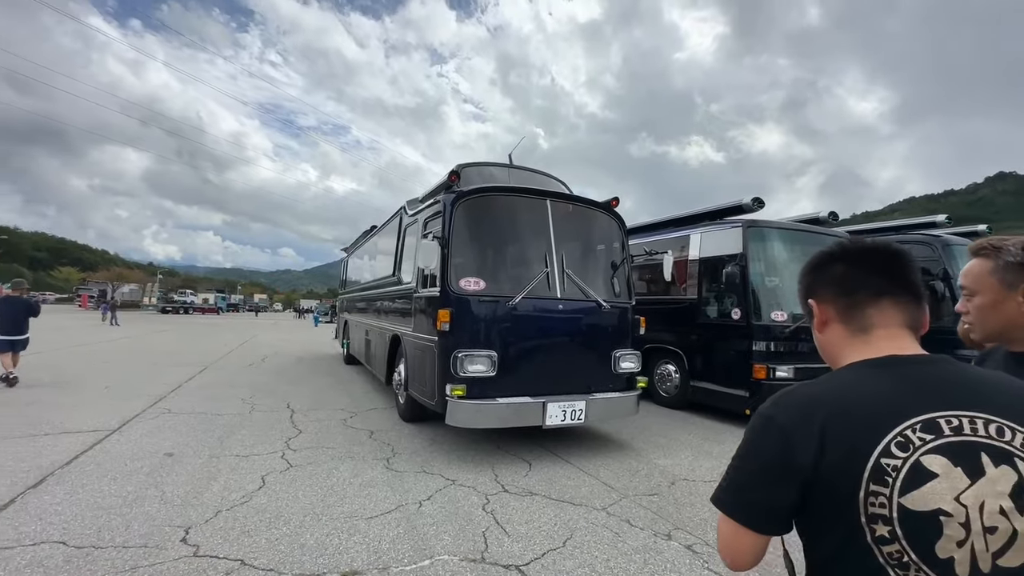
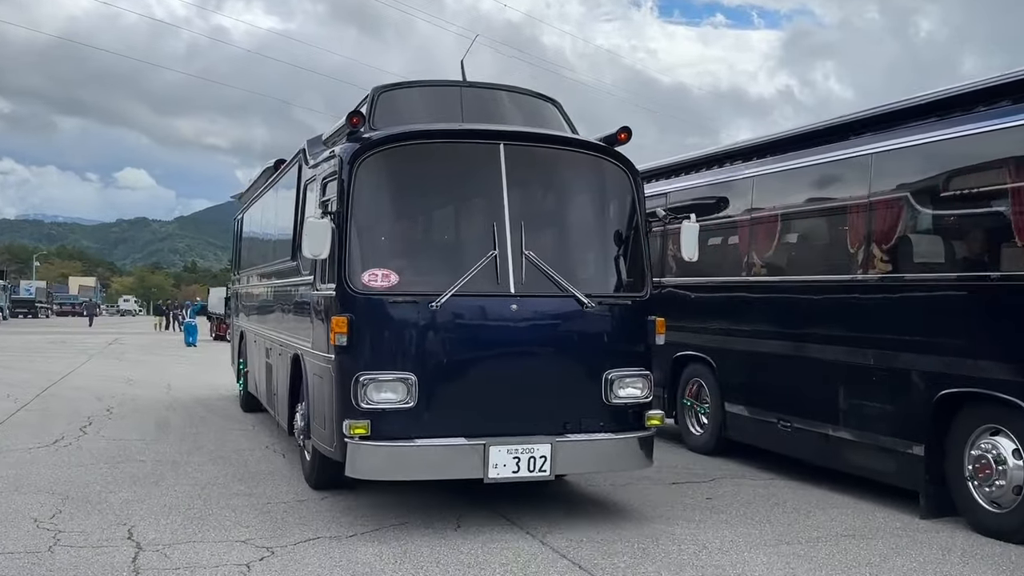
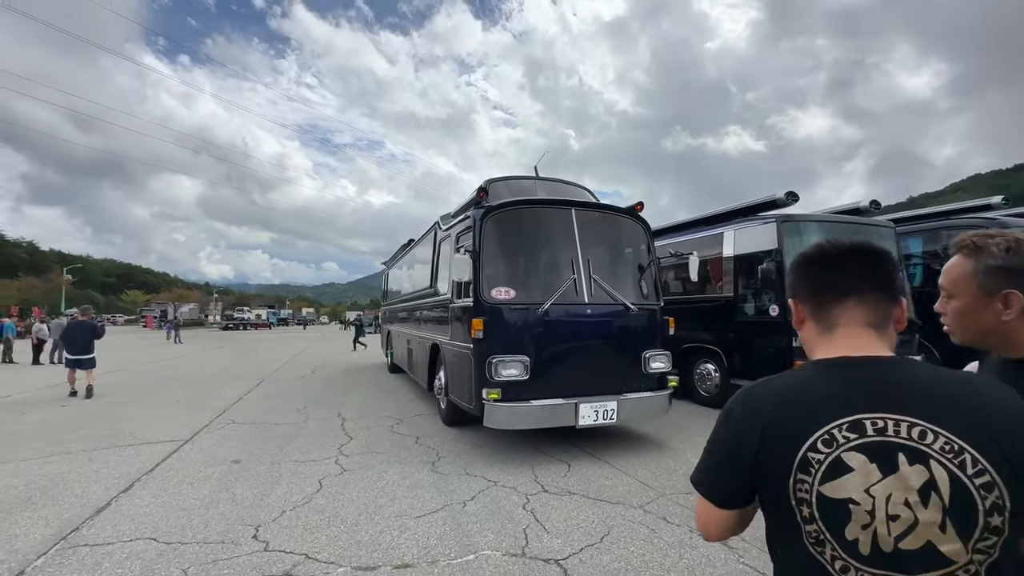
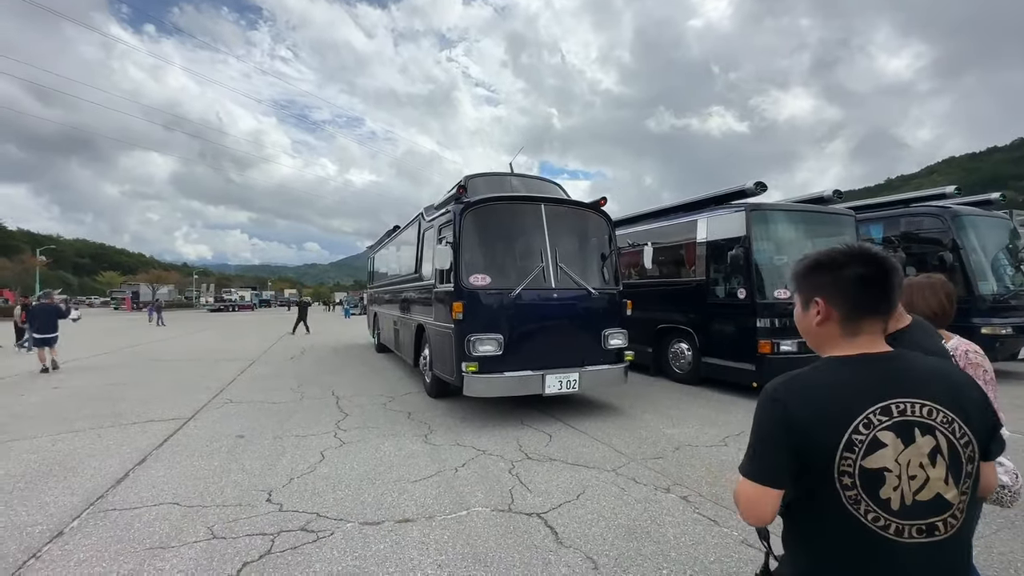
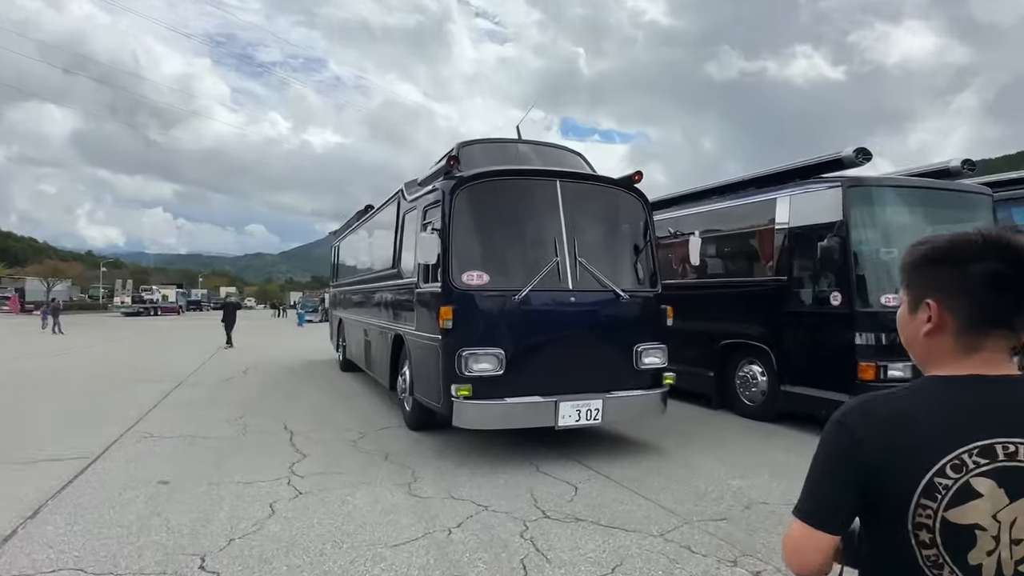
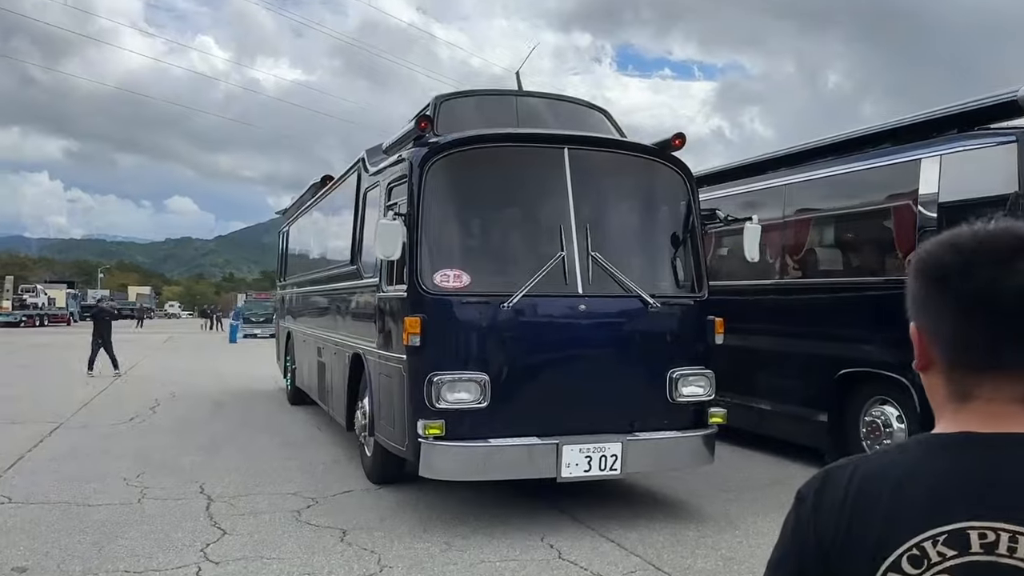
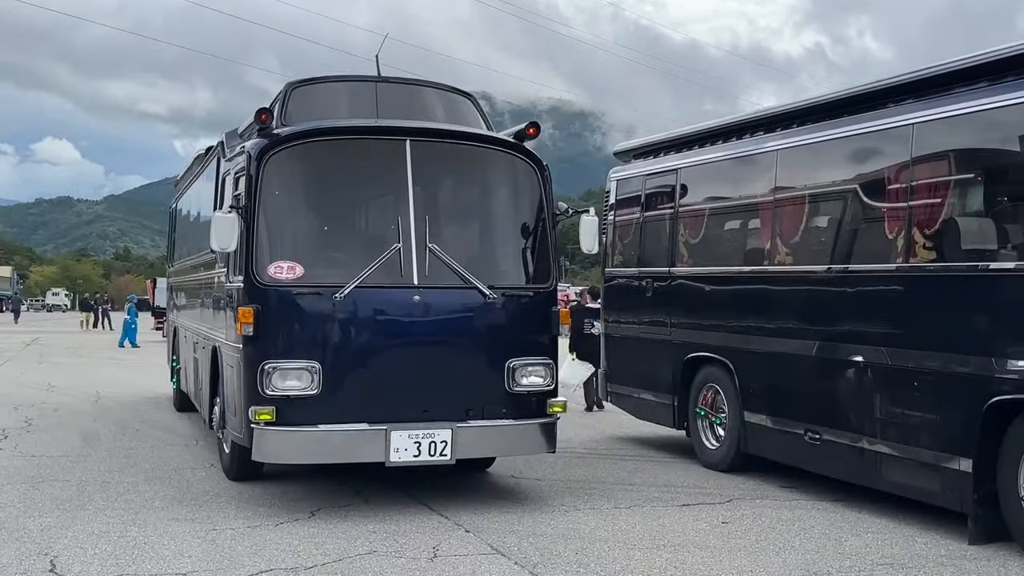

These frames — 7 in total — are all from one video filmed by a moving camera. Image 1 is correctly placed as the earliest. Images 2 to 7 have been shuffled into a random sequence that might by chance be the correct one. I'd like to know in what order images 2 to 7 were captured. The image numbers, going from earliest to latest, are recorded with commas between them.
3, 4, 5, 6, 2, 7
